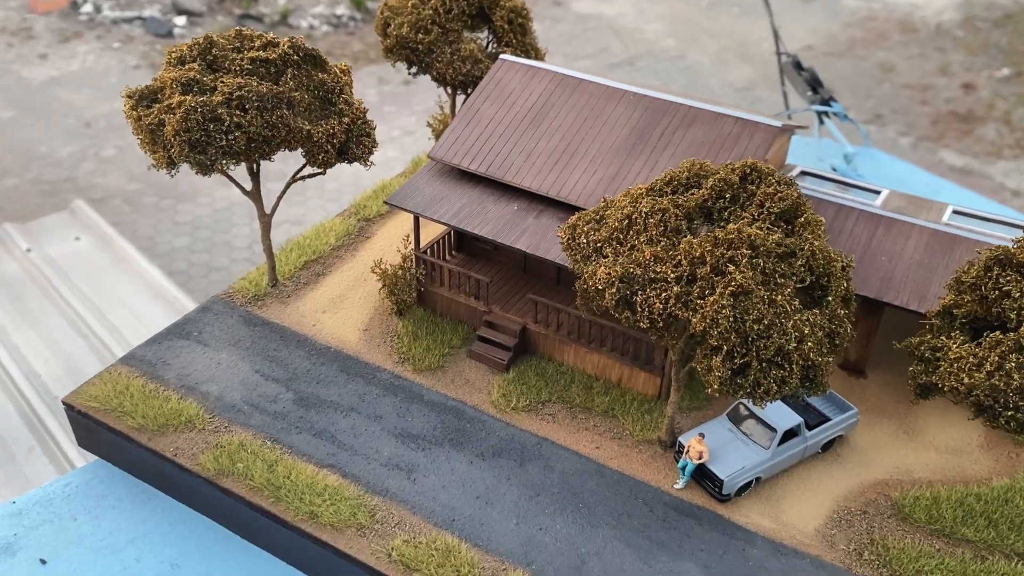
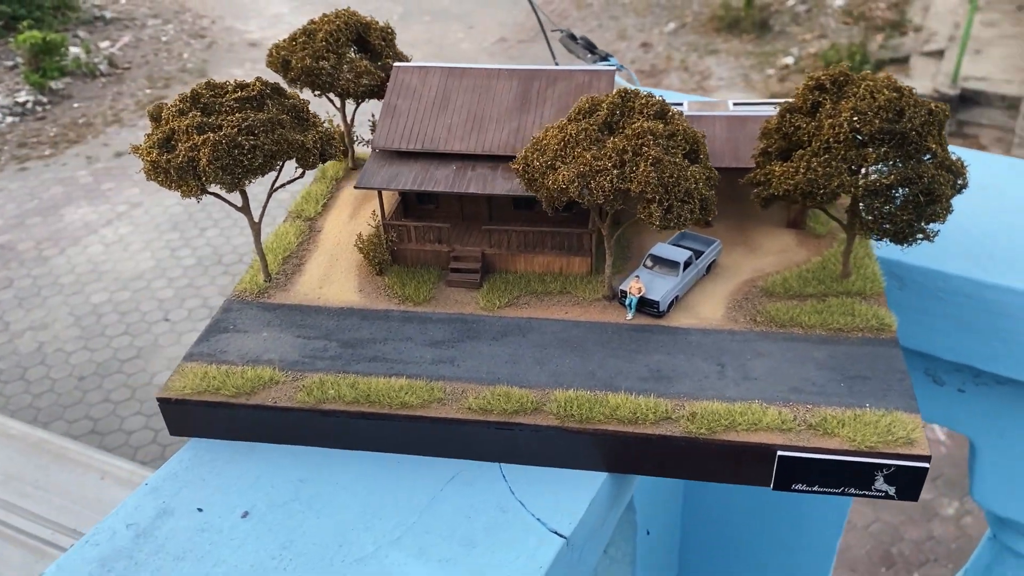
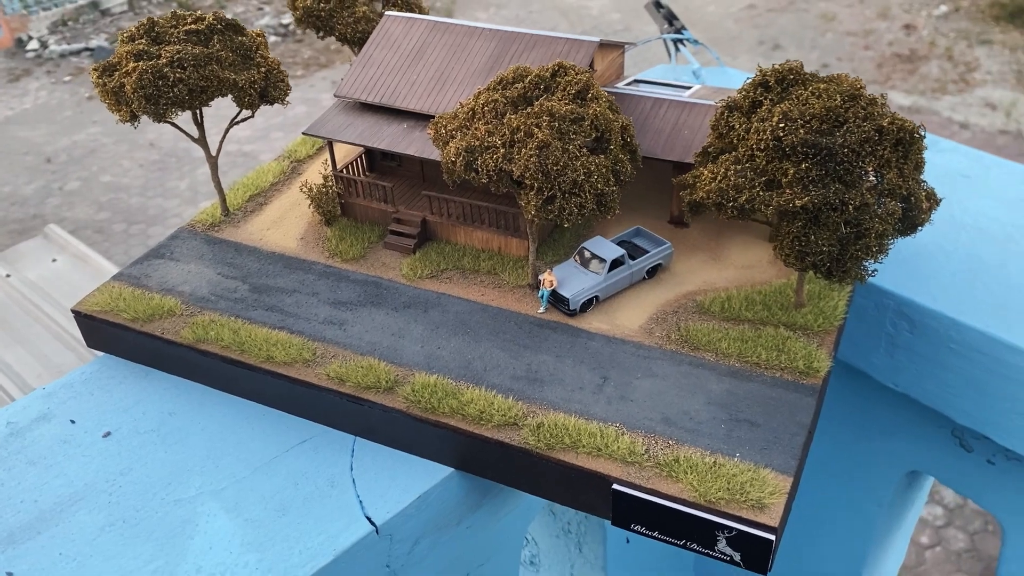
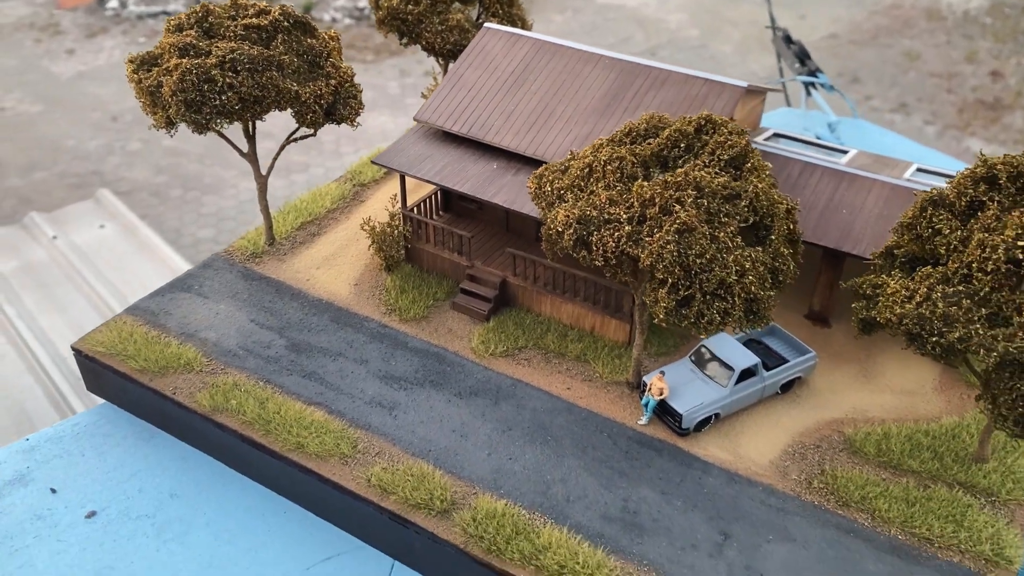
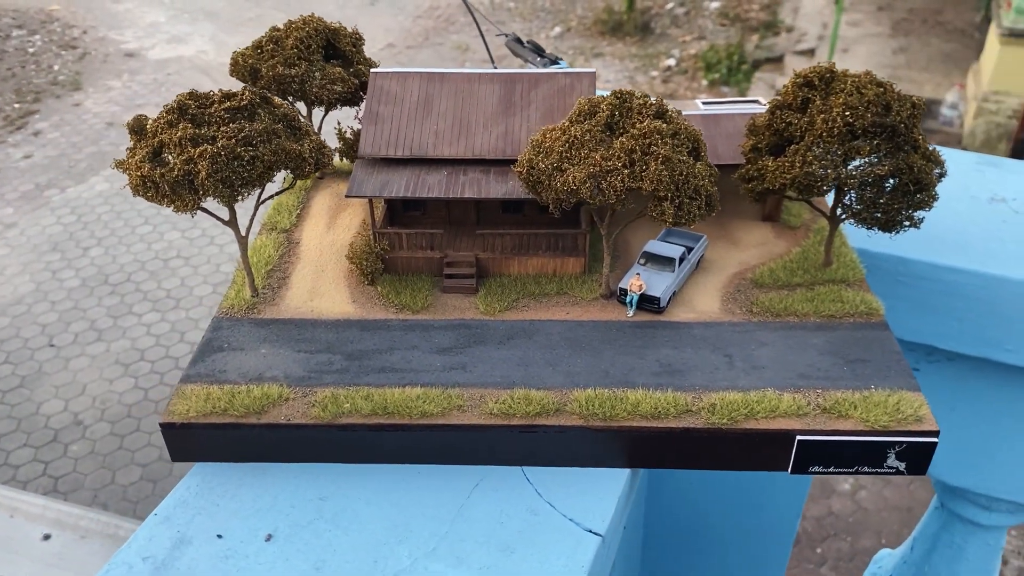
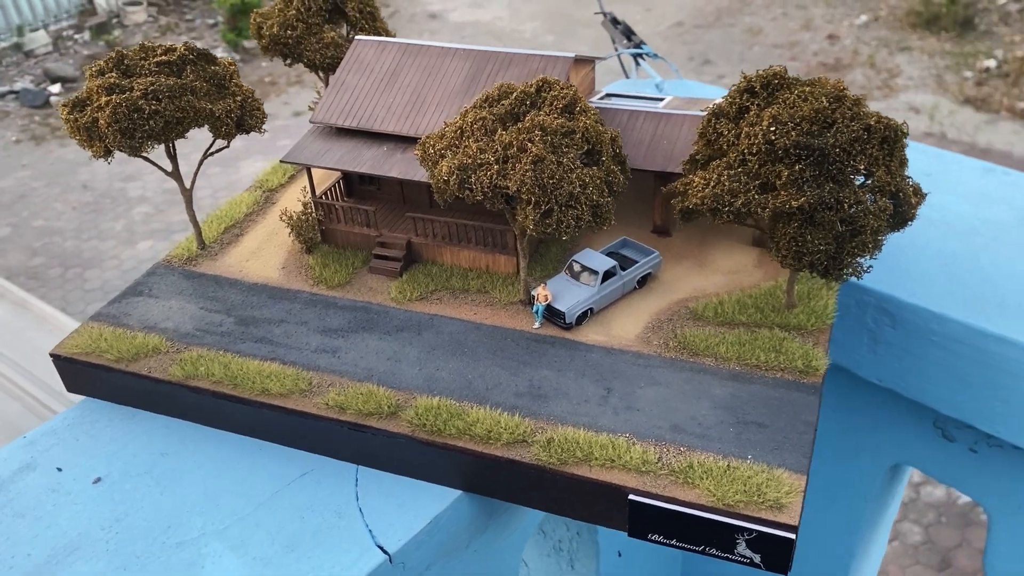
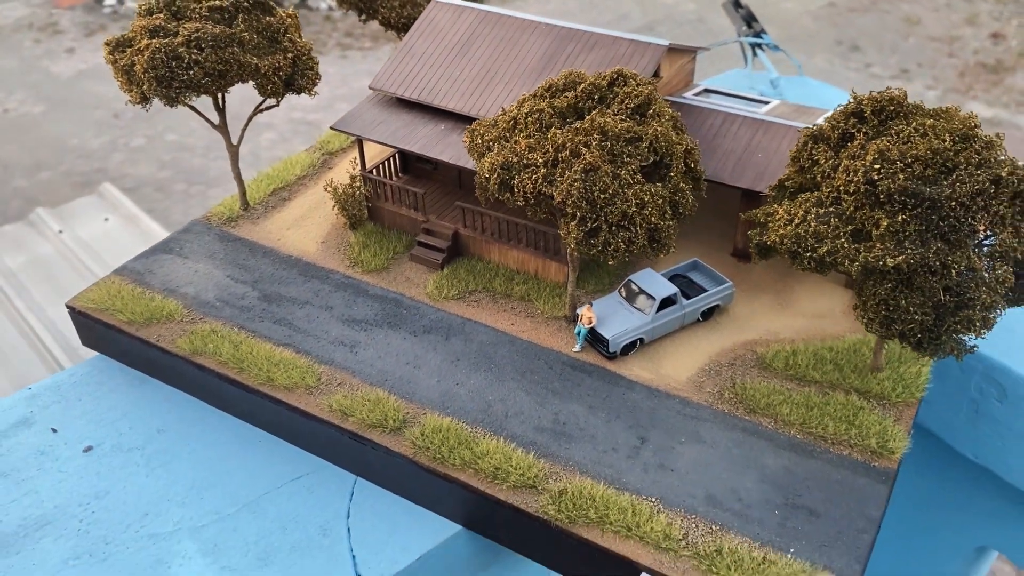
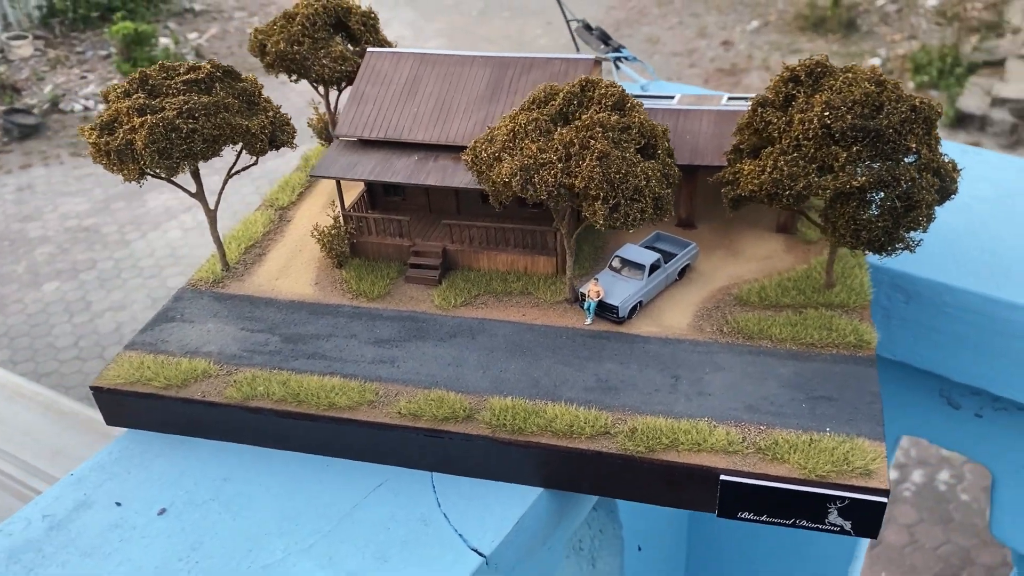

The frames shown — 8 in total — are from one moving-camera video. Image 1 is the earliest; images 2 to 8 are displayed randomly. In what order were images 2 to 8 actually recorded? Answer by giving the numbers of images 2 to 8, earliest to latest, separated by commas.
4, 7, 3, 6, 8, 2, 5
